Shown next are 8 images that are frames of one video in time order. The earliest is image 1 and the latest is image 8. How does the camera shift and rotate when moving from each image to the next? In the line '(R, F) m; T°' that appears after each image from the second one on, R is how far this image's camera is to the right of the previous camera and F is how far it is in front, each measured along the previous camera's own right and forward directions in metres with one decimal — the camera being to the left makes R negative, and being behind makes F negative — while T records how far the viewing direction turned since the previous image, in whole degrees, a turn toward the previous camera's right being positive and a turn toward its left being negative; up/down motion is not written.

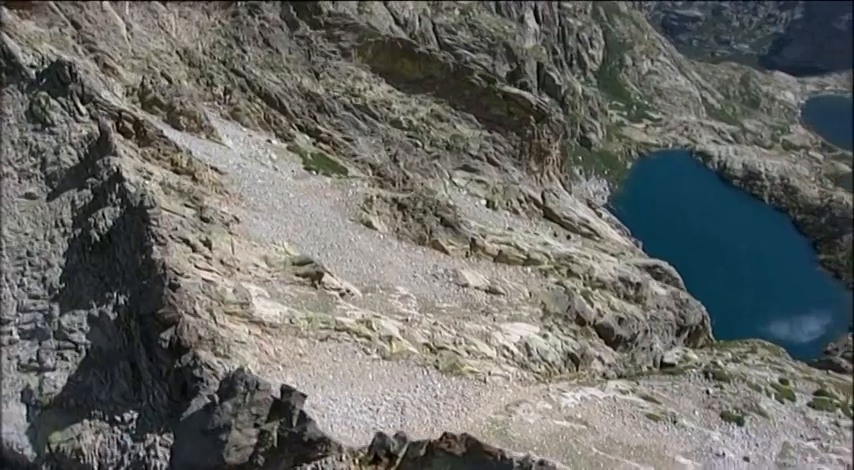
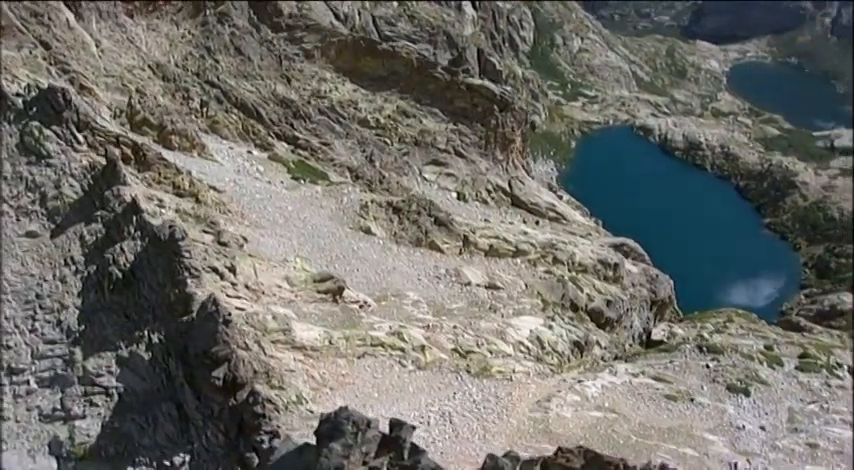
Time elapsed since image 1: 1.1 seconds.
(-4.5, +0.8) m; +6°
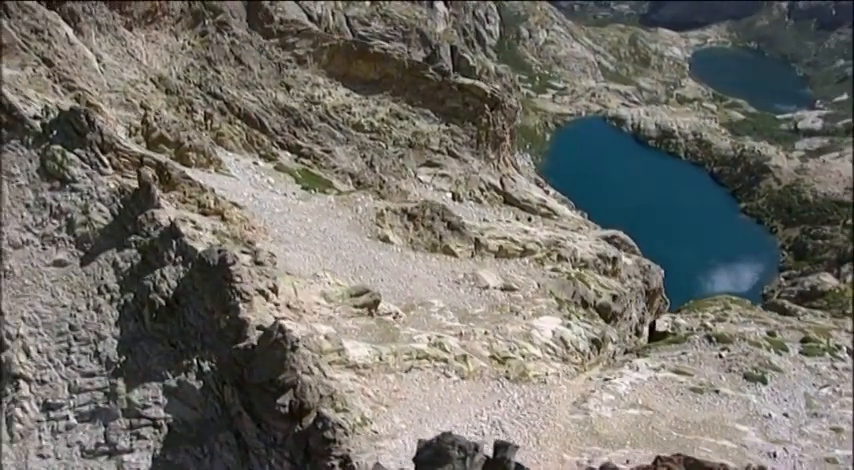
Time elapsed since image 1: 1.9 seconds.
(-3.5, +0.6) m; +4°
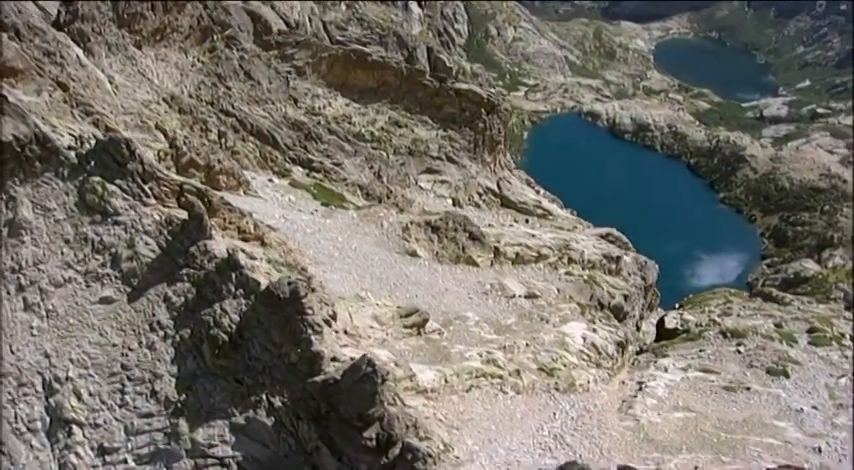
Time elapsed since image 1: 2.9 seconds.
(-3.9, +0.7) m; +4°
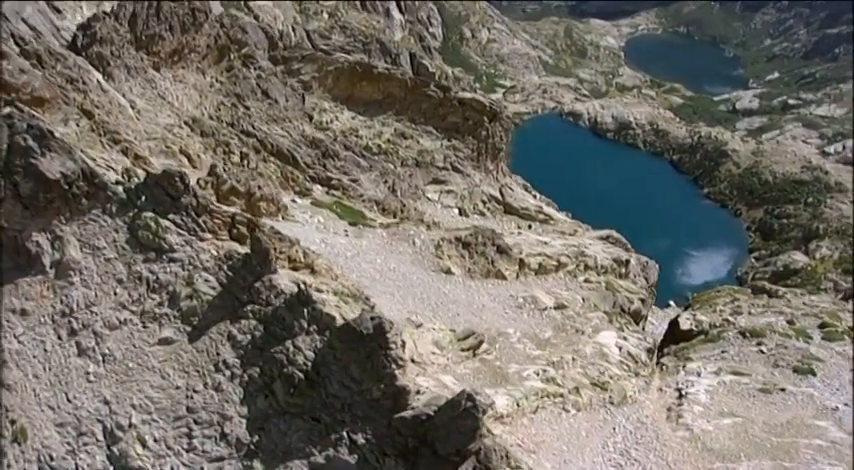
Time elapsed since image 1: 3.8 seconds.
(-3.8, +0.8) m; +4°
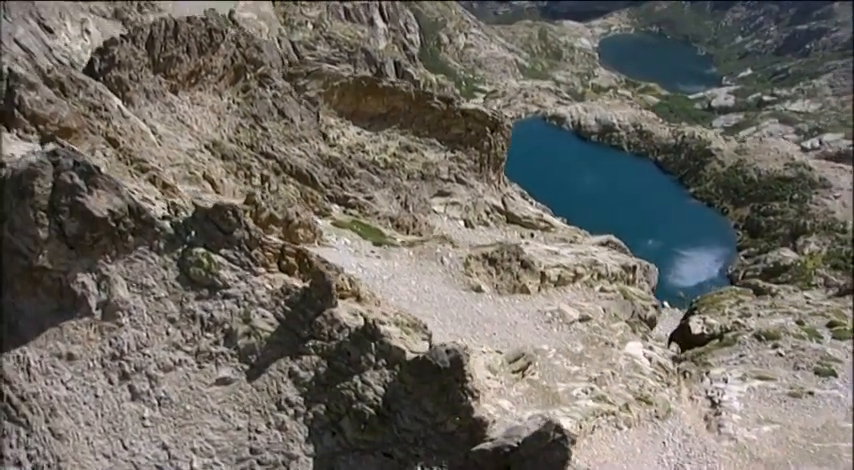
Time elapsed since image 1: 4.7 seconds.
(-3.2, +0.8) m; +3°
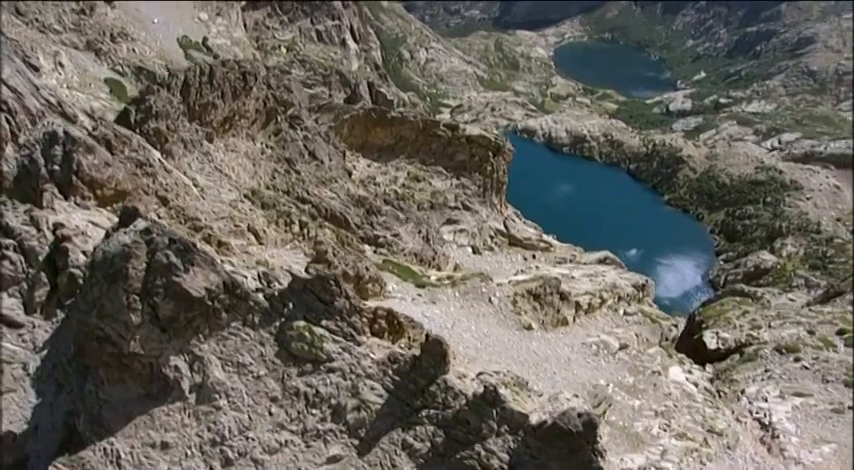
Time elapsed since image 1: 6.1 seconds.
(-5.2, +1.5) m; +6°
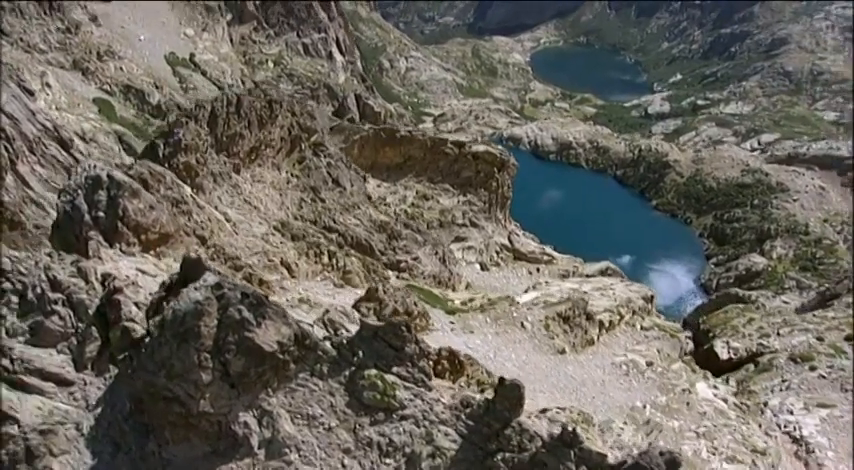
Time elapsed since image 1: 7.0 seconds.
(-3.0, +1.0) m; +3°
